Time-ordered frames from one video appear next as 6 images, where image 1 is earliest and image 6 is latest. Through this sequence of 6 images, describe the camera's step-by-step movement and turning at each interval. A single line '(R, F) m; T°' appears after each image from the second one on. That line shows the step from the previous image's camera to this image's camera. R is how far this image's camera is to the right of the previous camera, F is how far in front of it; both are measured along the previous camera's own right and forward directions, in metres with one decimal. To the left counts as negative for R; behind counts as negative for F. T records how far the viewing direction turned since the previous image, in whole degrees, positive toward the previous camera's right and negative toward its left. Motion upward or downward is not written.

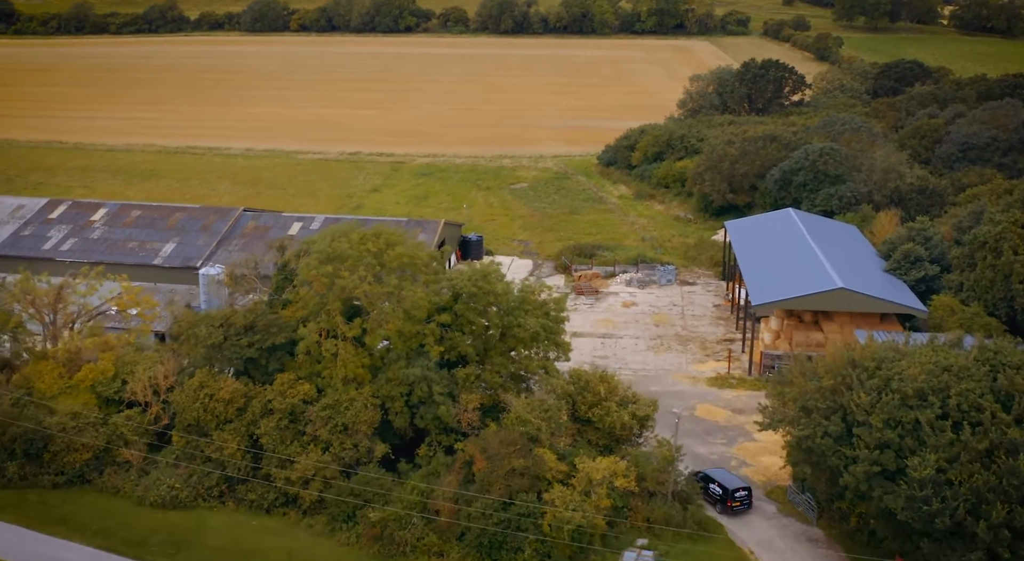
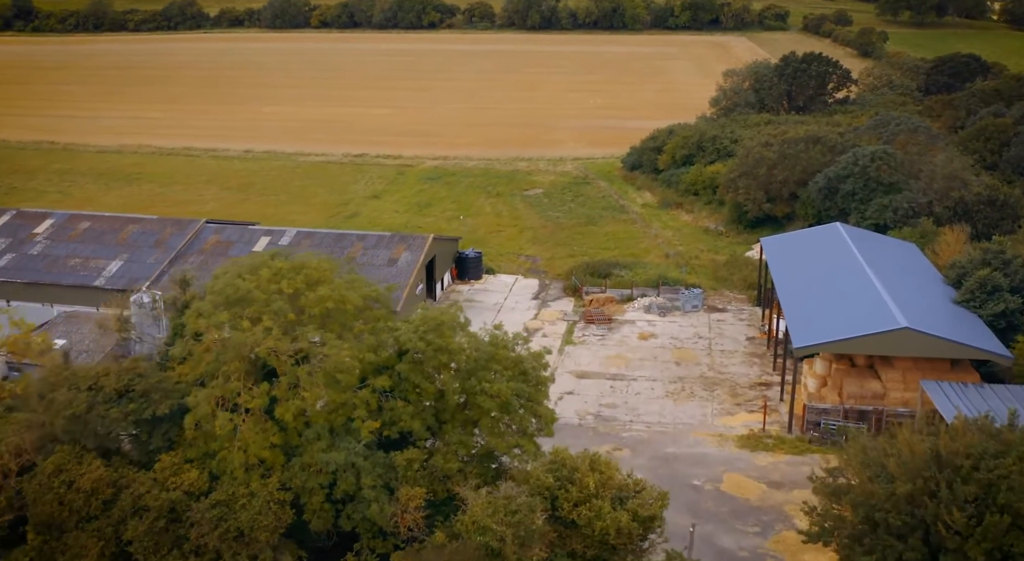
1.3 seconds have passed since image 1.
(+1.6, +7.1) m; -2°
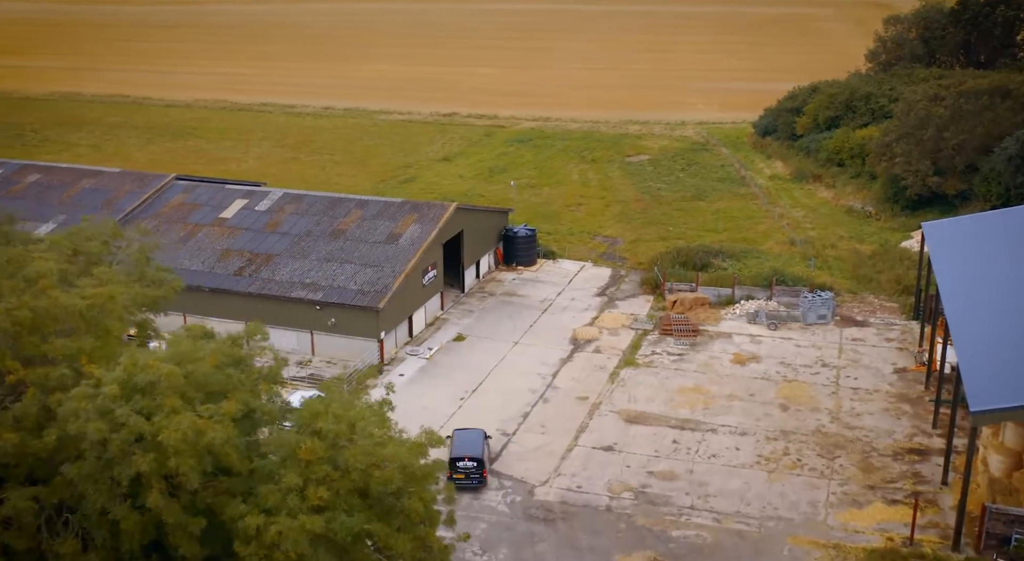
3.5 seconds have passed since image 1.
(+3.1, +12.3) m; -8°
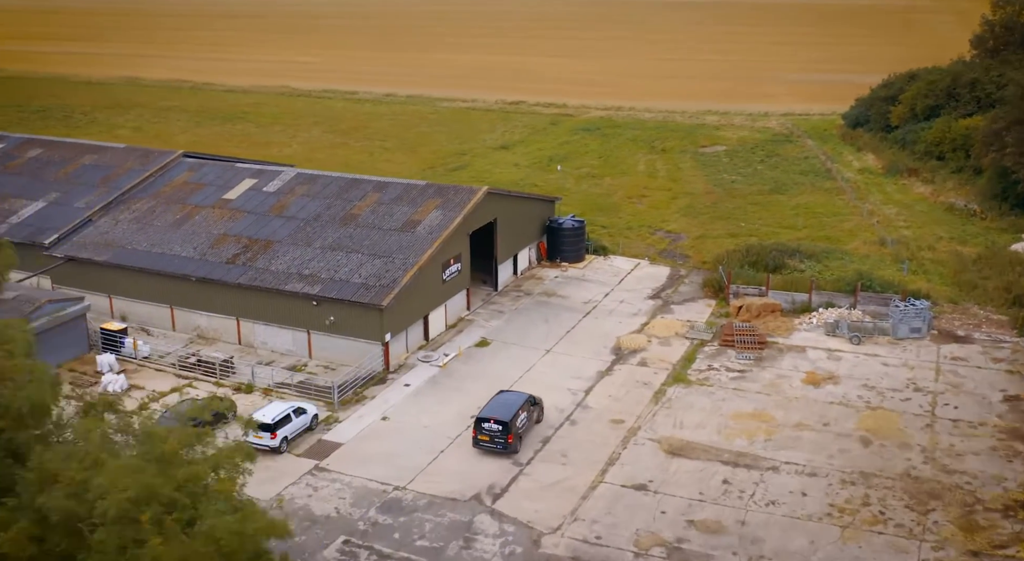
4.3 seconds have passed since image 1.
(+1.3, +4.4) m; -5°
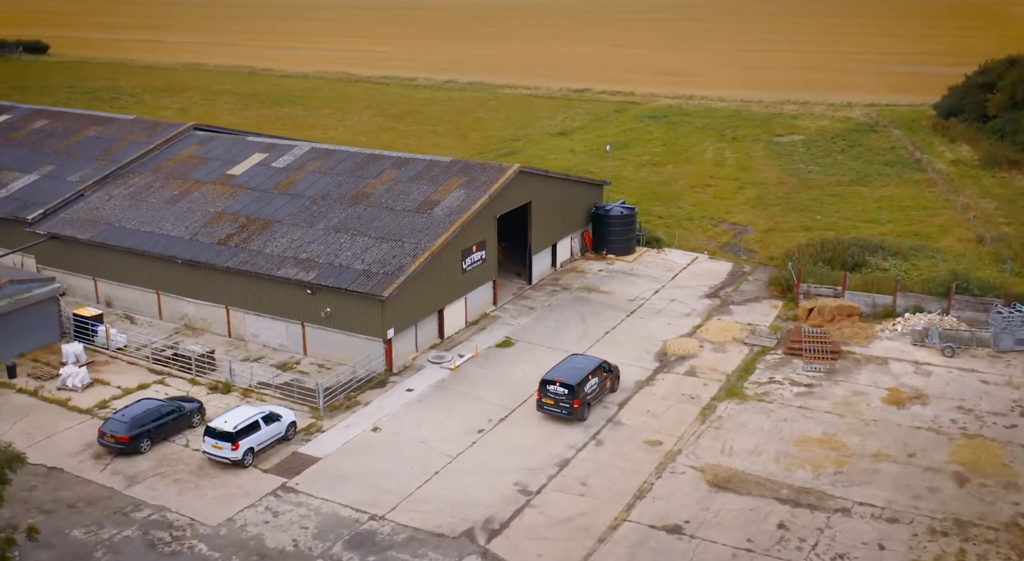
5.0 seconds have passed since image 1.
(+1.0, +3.6) m; -4°
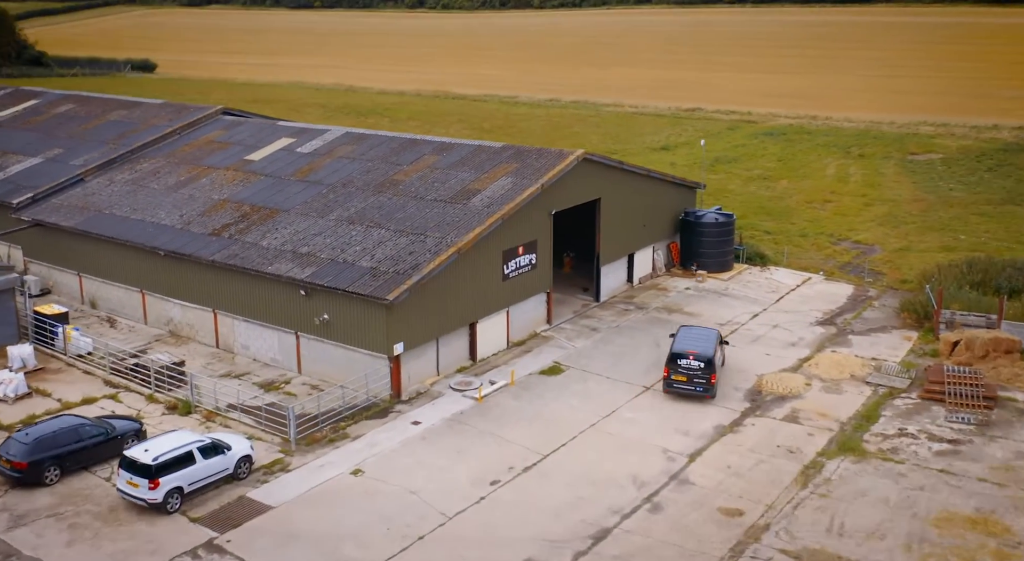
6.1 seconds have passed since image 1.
(+1.2, +4.8) m; -7°
